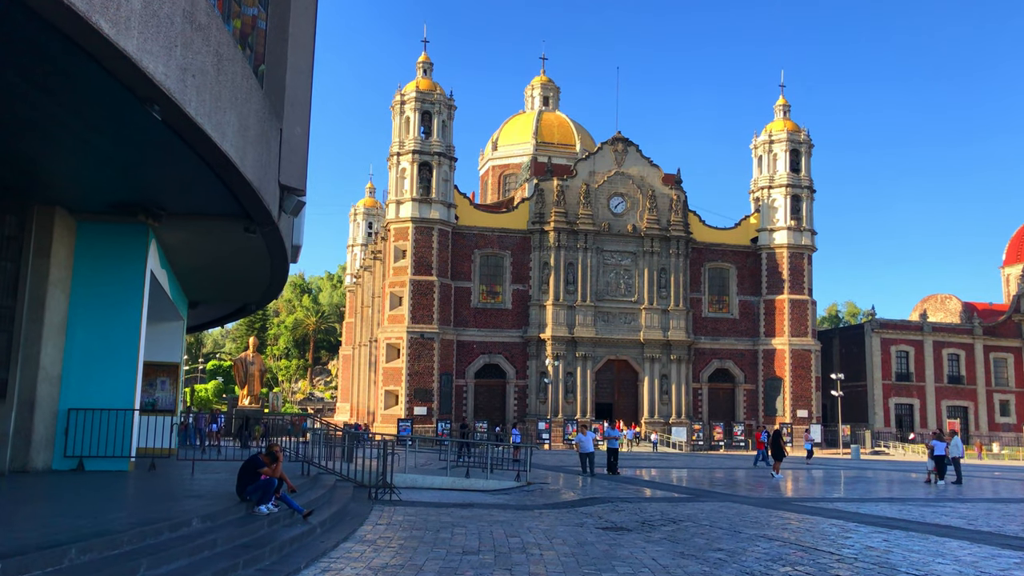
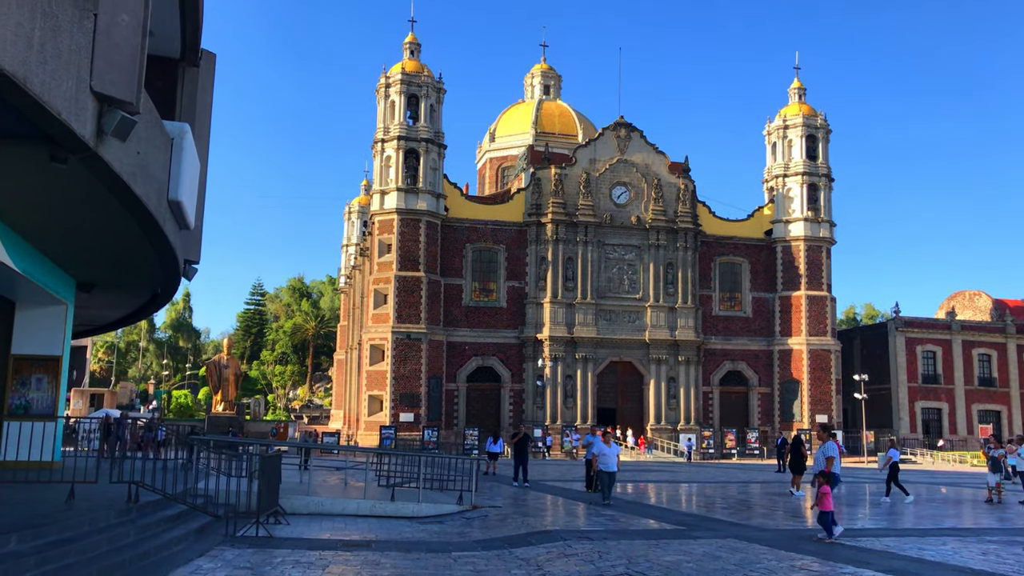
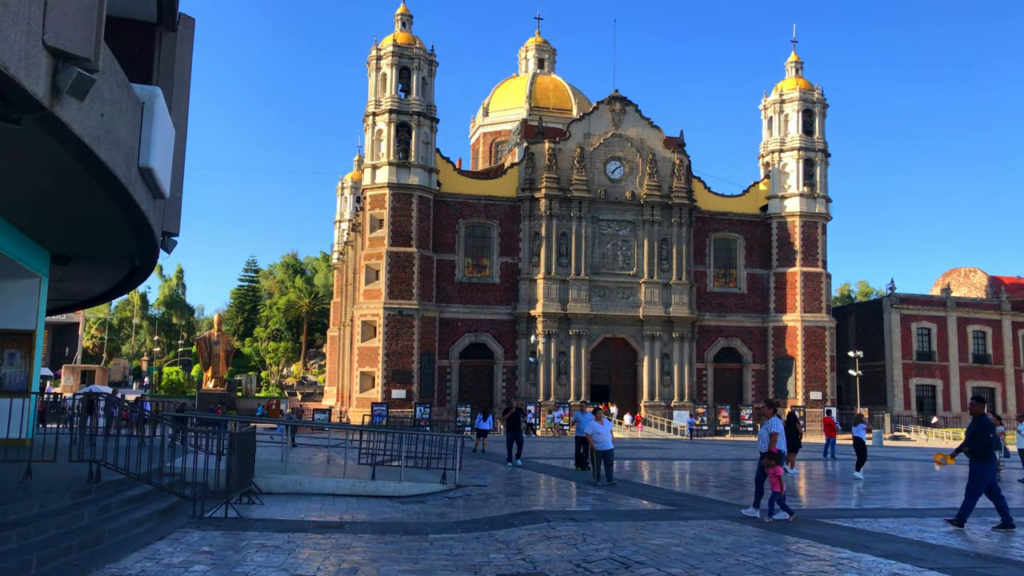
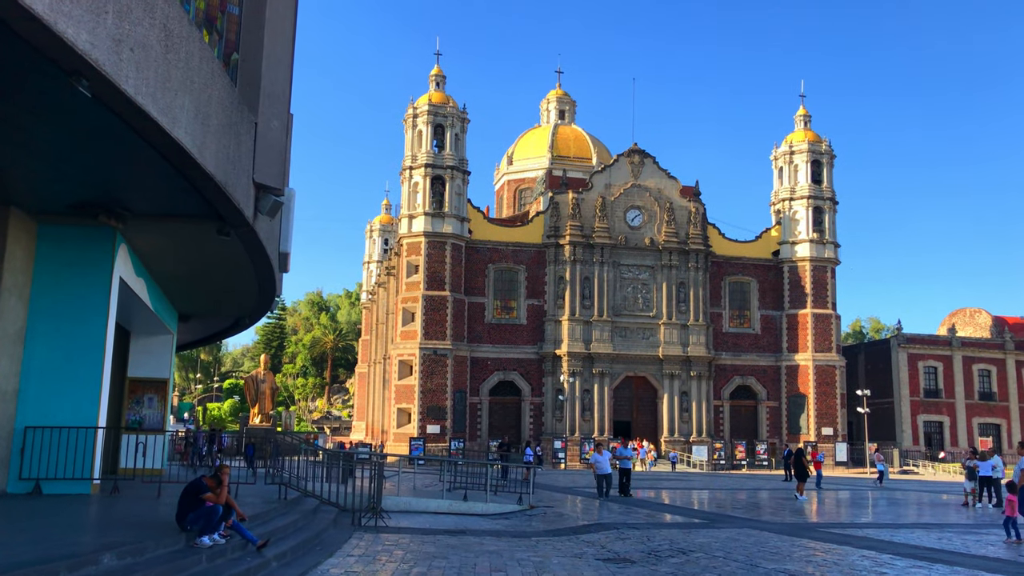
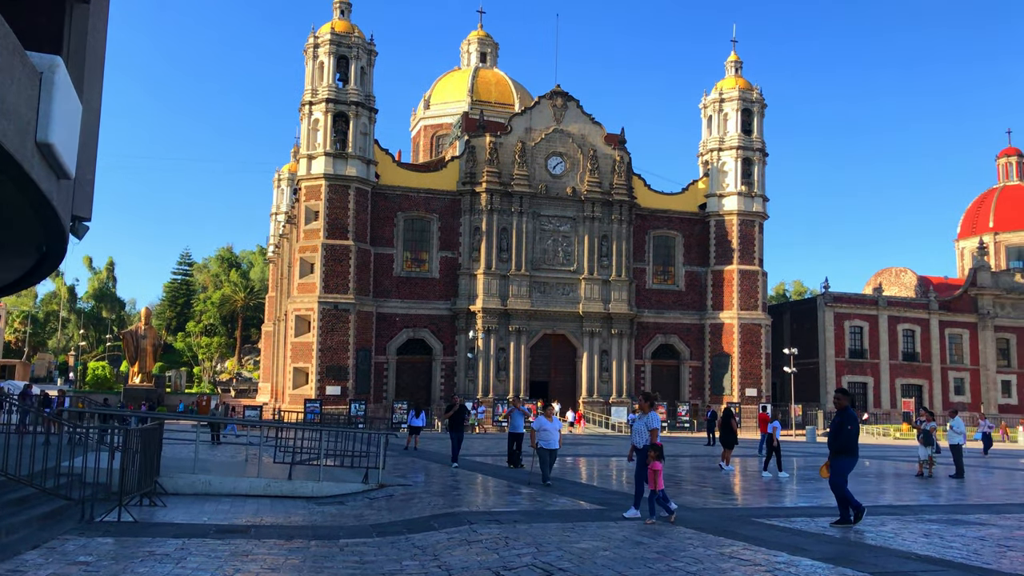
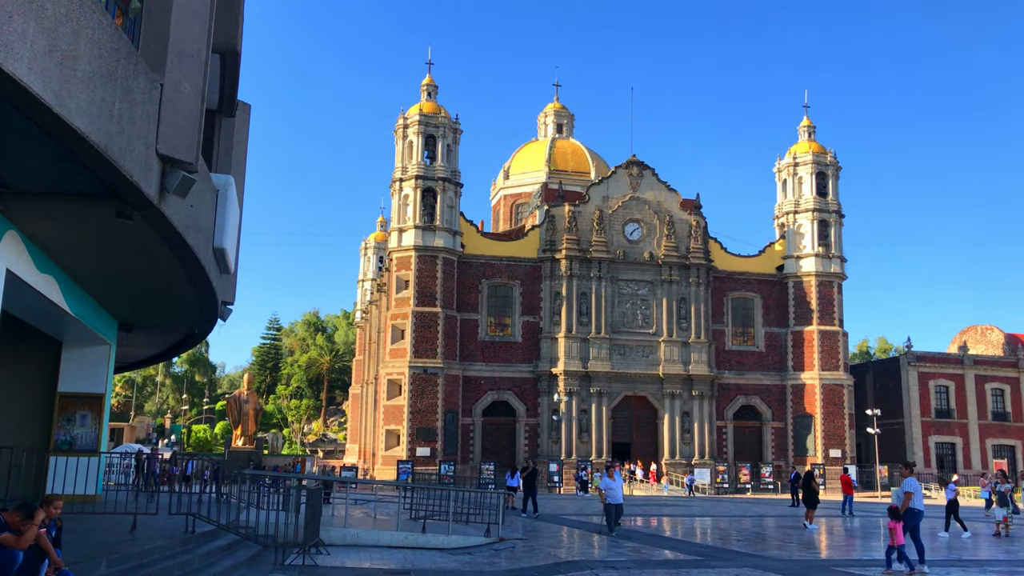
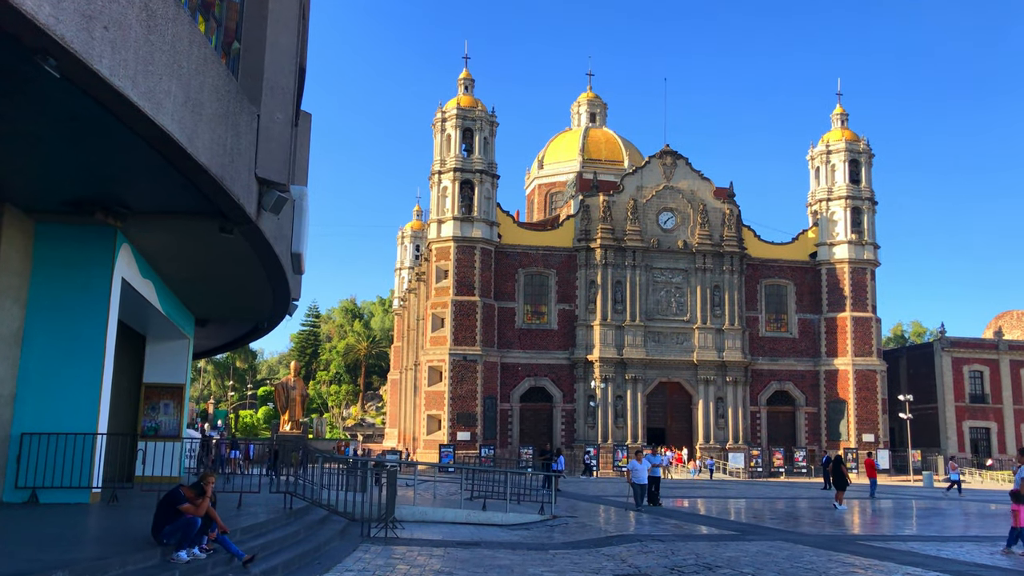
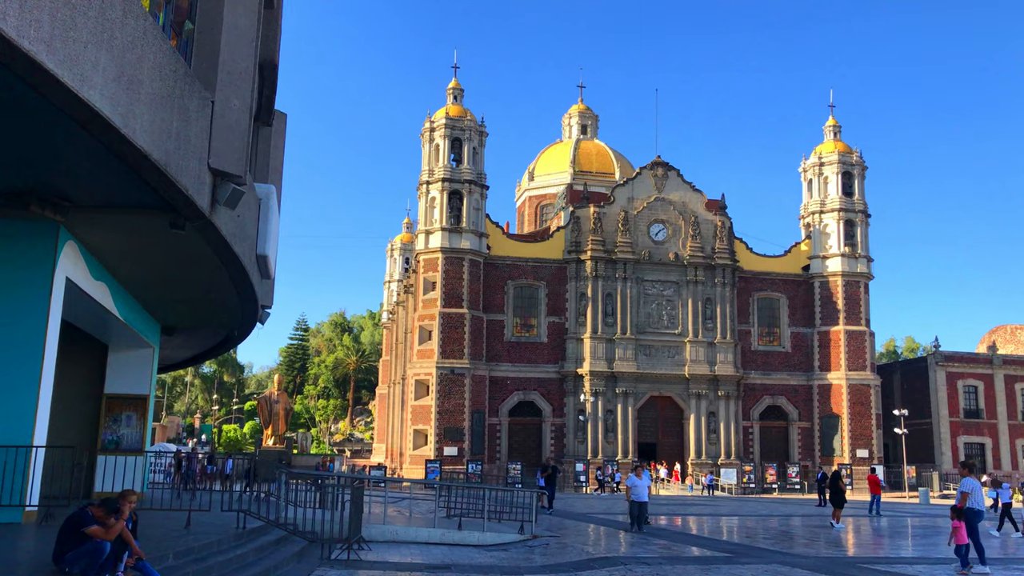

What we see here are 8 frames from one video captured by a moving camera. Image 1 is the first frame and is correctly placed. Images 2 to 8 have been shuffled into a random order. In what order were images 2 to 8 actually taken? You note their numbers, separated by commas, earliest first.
4, 7, 8, 6, 2, 3, 5
